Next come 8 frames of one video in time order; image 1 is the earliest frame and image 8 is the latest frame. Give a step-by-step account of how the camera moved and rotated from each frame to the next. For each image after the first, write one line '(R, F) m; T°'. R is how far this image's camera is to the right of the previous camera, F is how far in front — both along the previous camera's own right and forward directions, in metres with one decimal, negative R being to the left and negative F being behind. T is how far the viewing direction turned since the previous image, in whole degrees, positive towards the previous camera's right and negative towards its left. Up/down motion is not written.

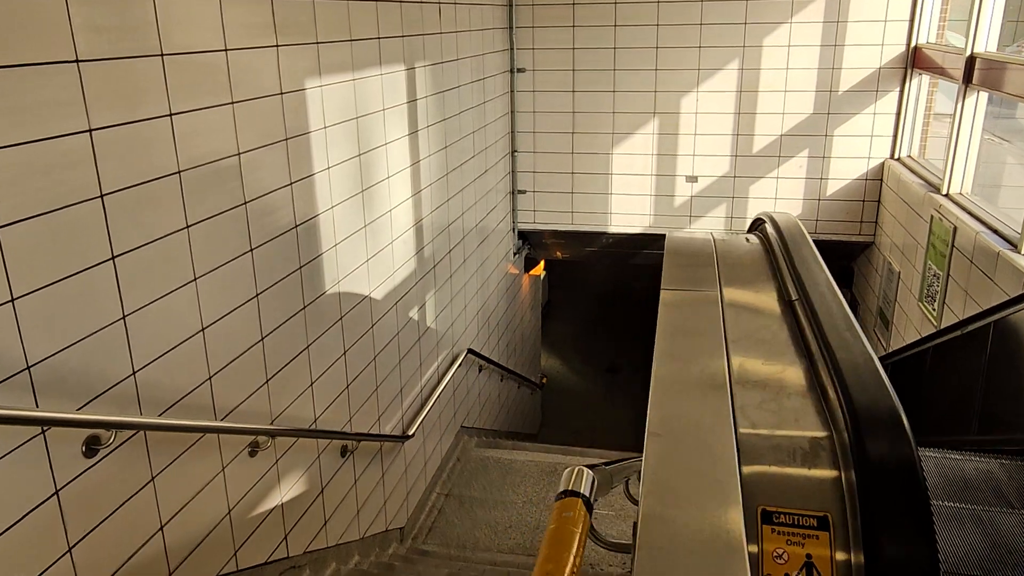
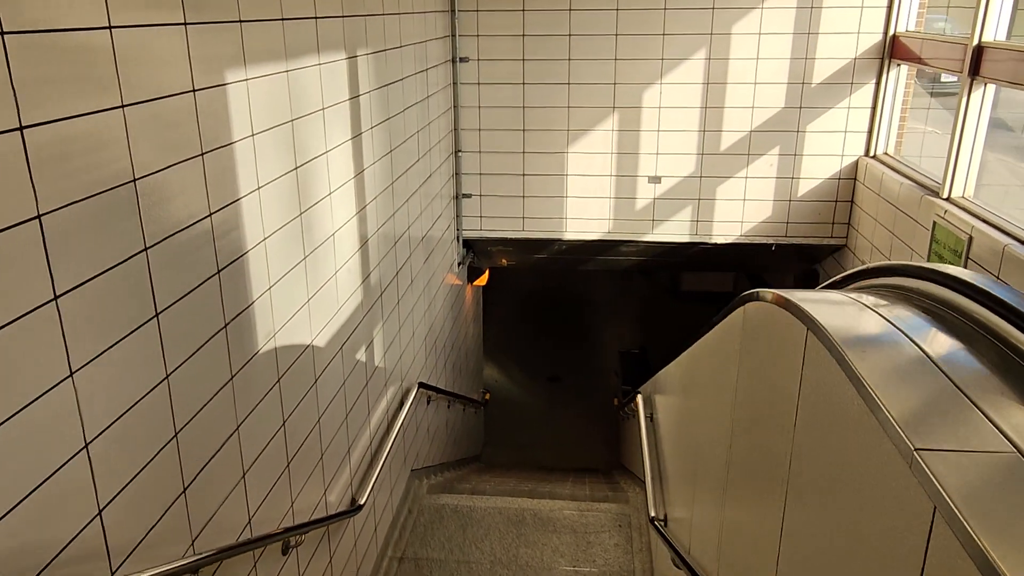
(-0.2, +0.6) m; +6°
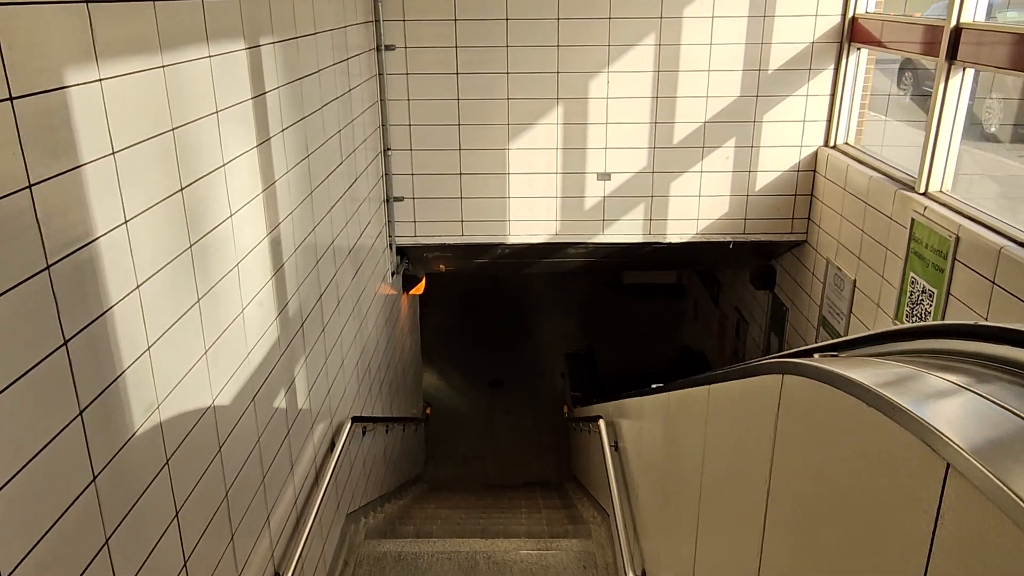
(0.0, +0.4) m; +5°
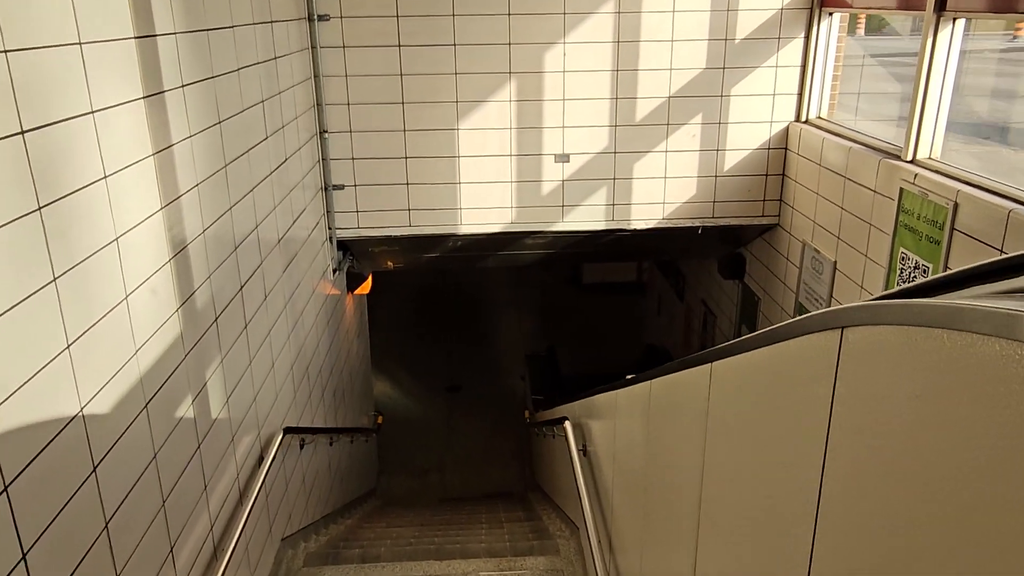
(0.0, +0.4) m; +3°
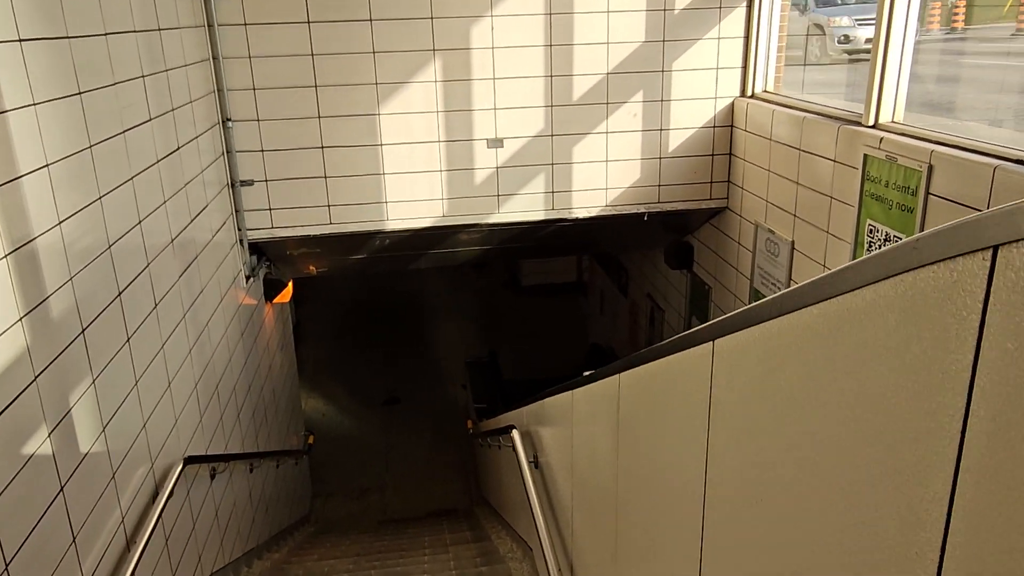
(0.0, +0.4) m; +4°
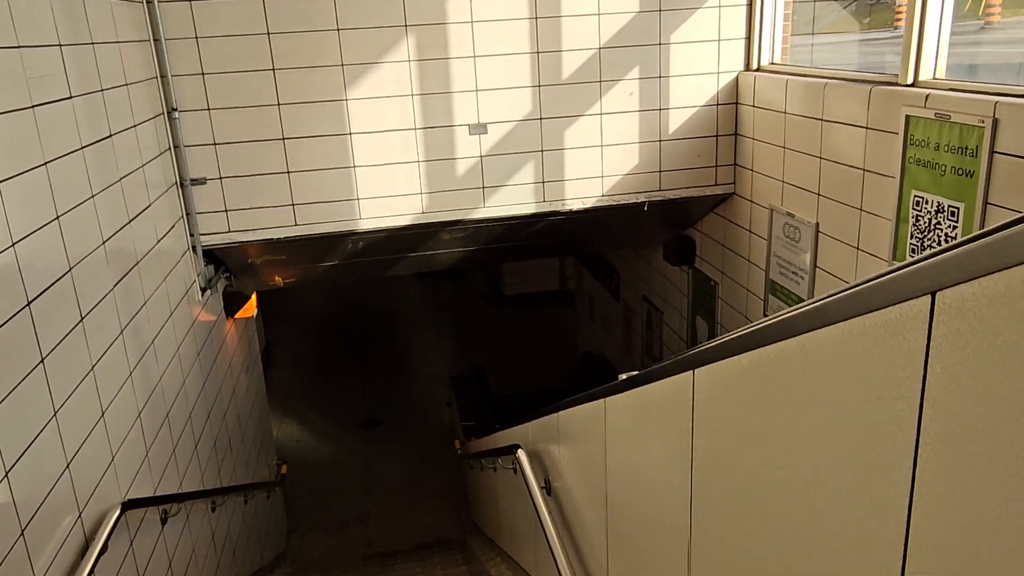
(-0.1, +0.4) m; +2°
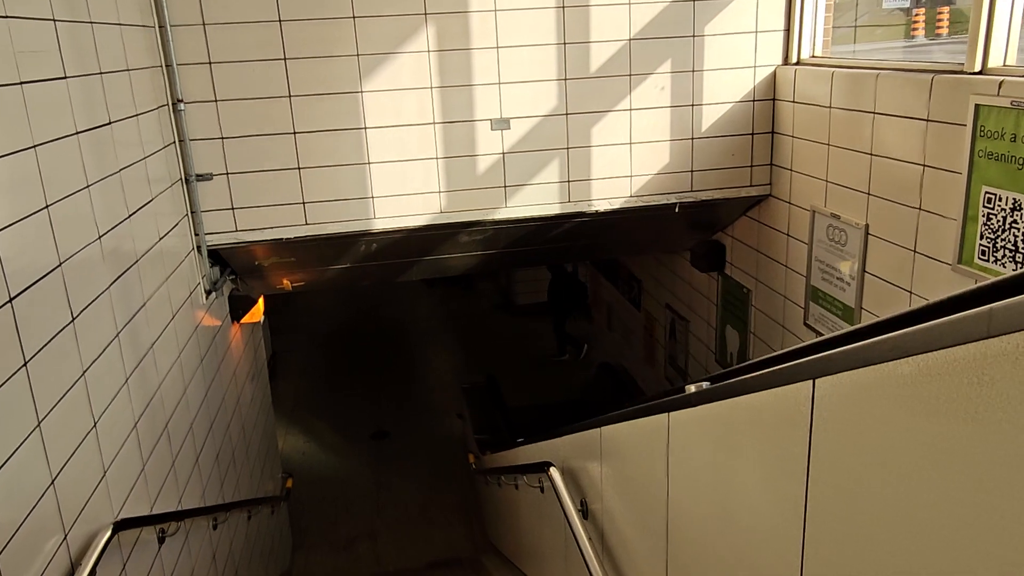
(-0.1, +0.2) m; 0°
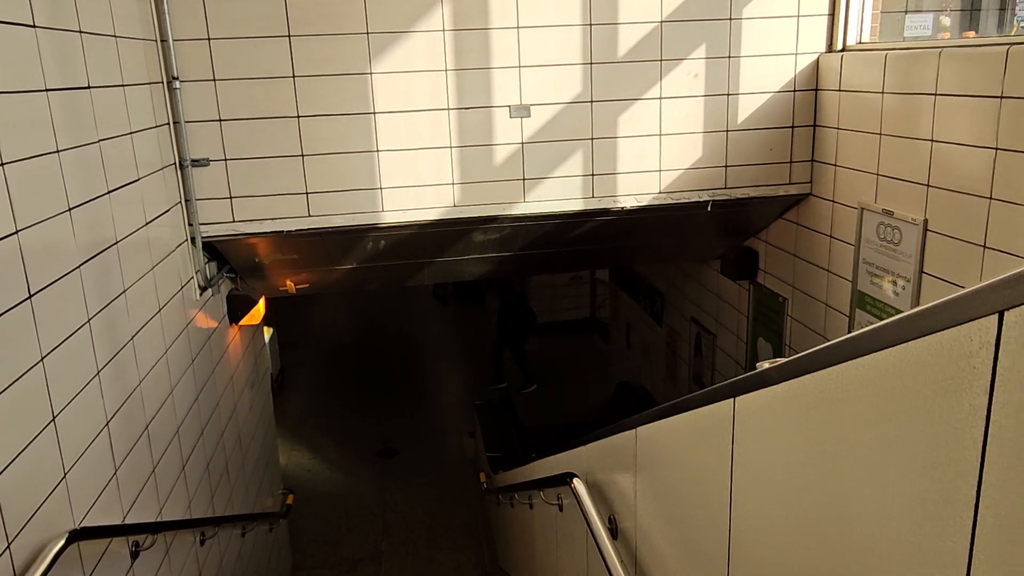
(0.0, +0.3) m; -1°
